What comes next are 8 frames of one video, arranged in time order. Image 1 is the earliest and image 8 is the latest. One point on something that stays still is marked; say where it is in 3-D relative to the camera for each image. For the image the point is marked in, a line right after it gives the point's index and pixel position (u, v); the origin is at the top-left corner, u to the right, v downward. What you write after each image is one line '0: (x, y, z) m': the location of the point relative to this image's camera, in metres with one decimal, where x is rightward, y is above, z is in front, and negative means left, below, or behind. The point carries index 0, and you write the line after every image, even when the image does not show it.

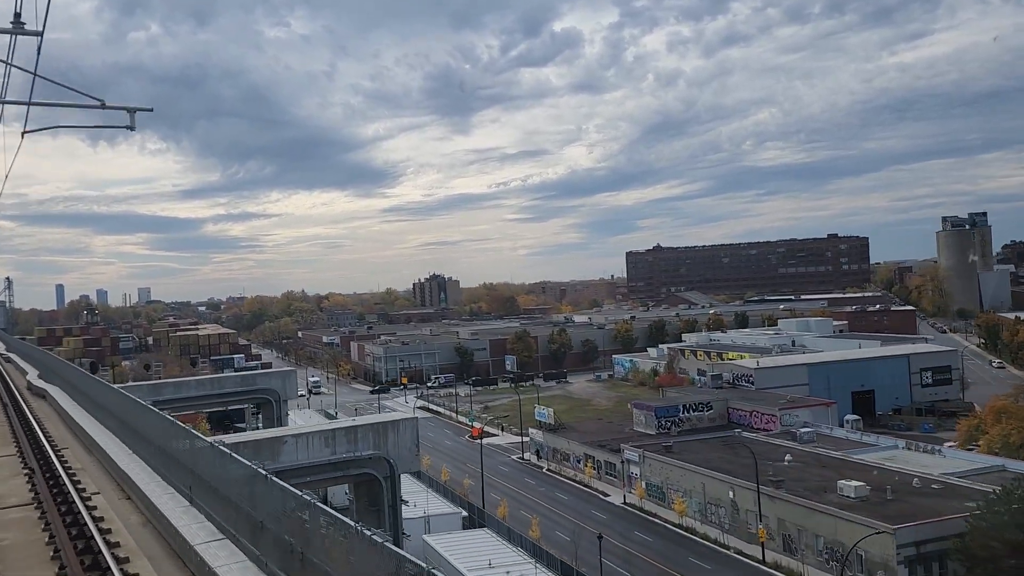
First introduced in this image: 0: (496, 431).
0: (-0.3, -3.1, +18.4) m
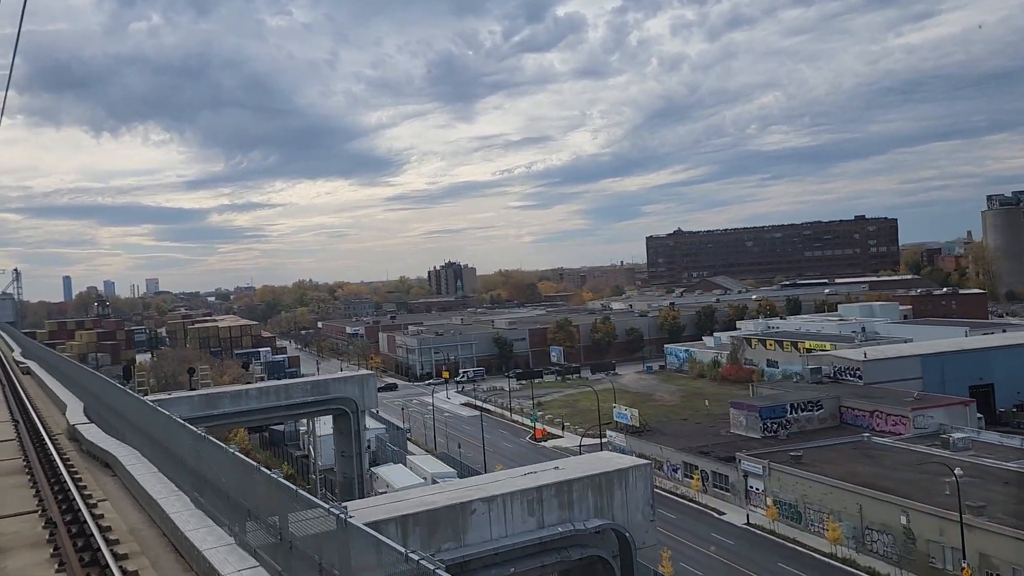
0: (+1.0, -2.8, +16.6) m
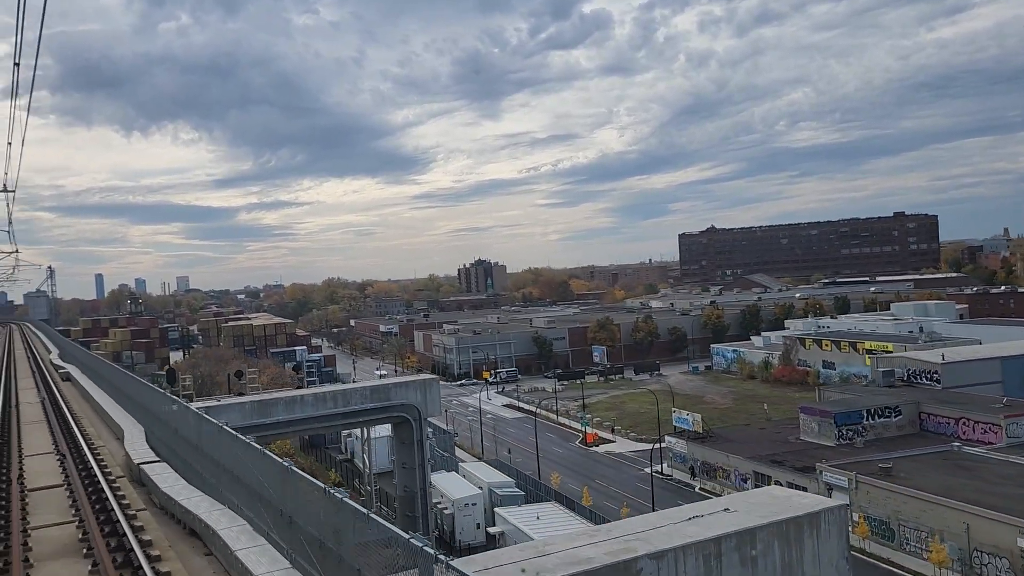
0: (+1.9, -2.8, +15.8) m
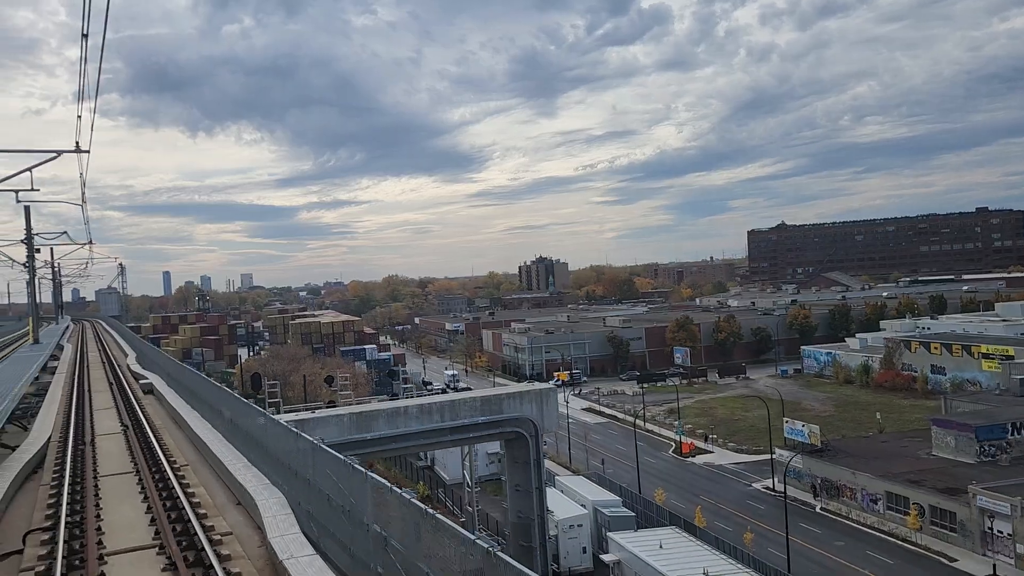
0: (+3.4, -2.7, +14.7) m
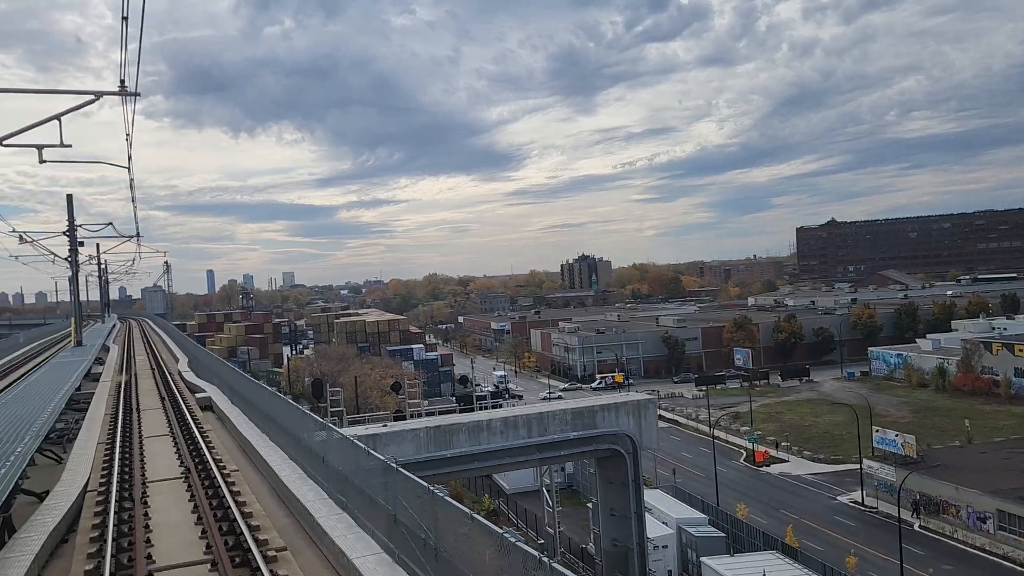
0: (+4.4, -2.7, +13.8) m
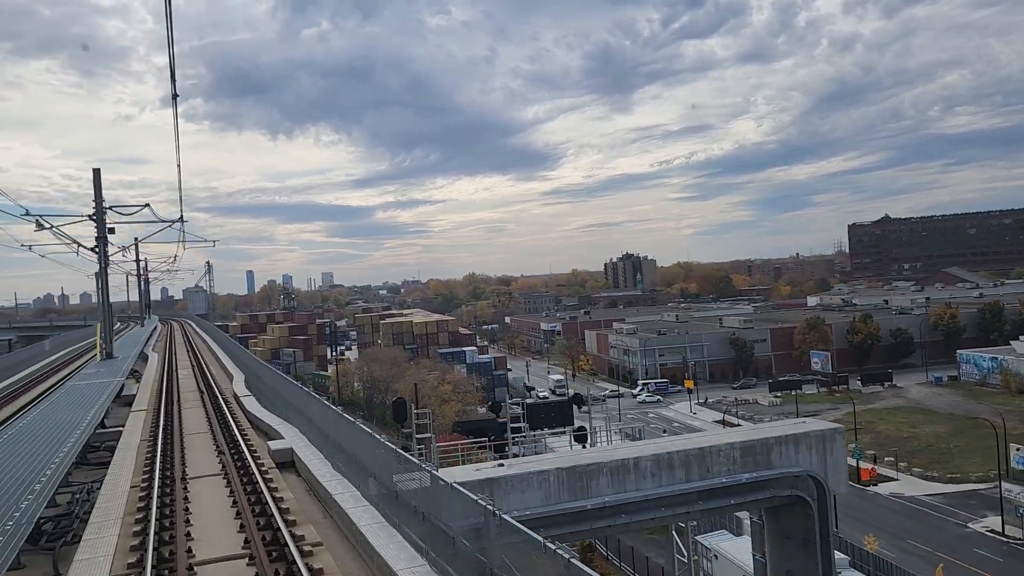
0: (+5.5, -2.7, +12.3) m
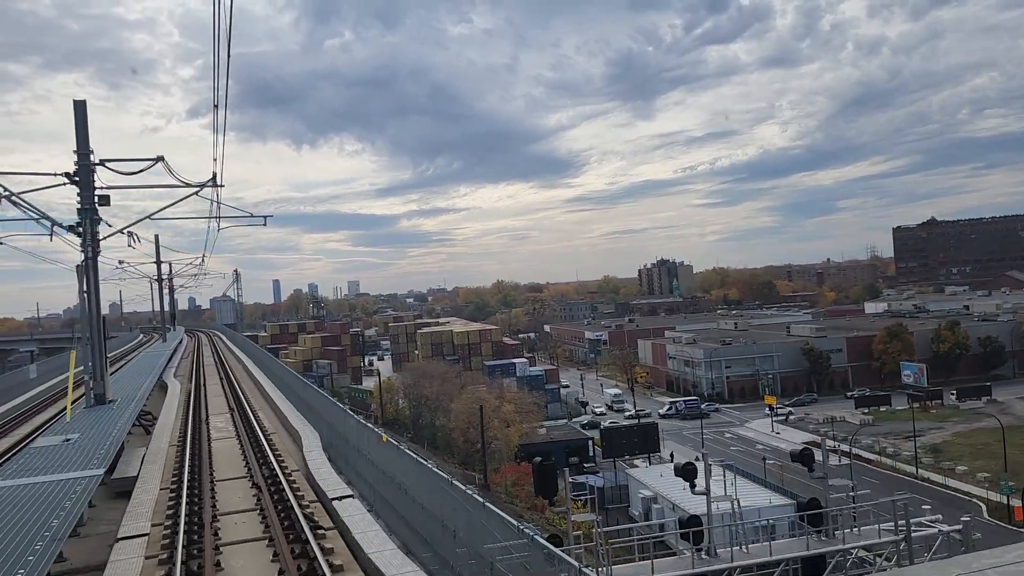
0: (+6.5, -2.7, +10.3) m
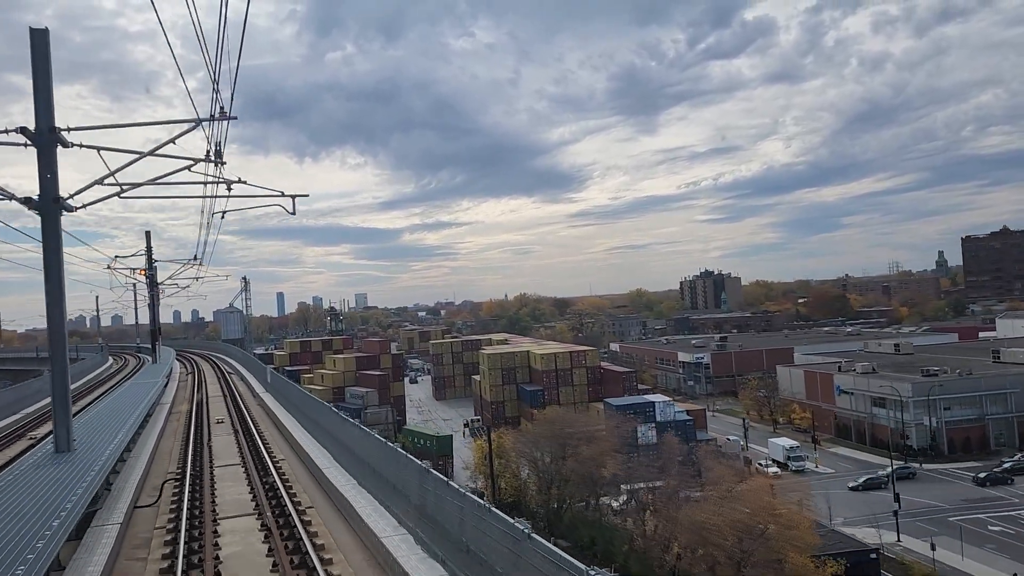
0: (+8.7, -2.7, +4.3) m
